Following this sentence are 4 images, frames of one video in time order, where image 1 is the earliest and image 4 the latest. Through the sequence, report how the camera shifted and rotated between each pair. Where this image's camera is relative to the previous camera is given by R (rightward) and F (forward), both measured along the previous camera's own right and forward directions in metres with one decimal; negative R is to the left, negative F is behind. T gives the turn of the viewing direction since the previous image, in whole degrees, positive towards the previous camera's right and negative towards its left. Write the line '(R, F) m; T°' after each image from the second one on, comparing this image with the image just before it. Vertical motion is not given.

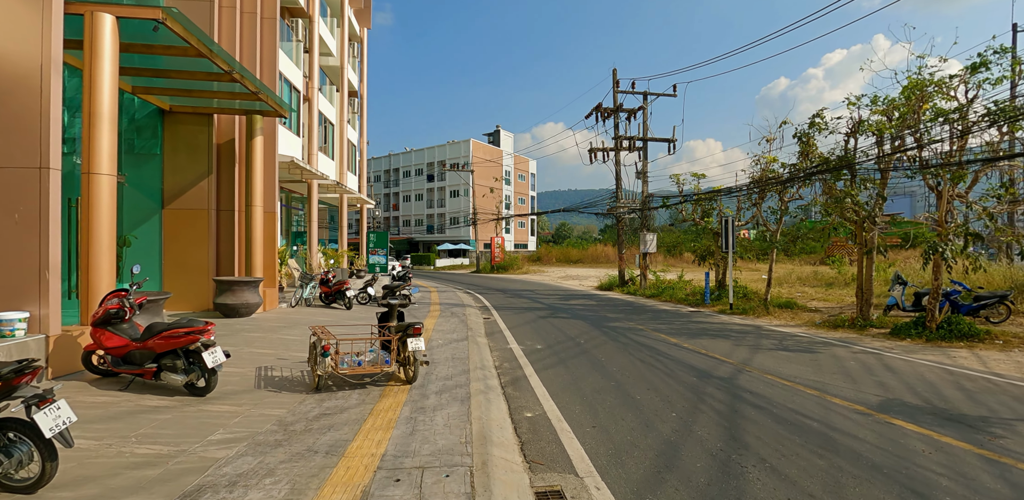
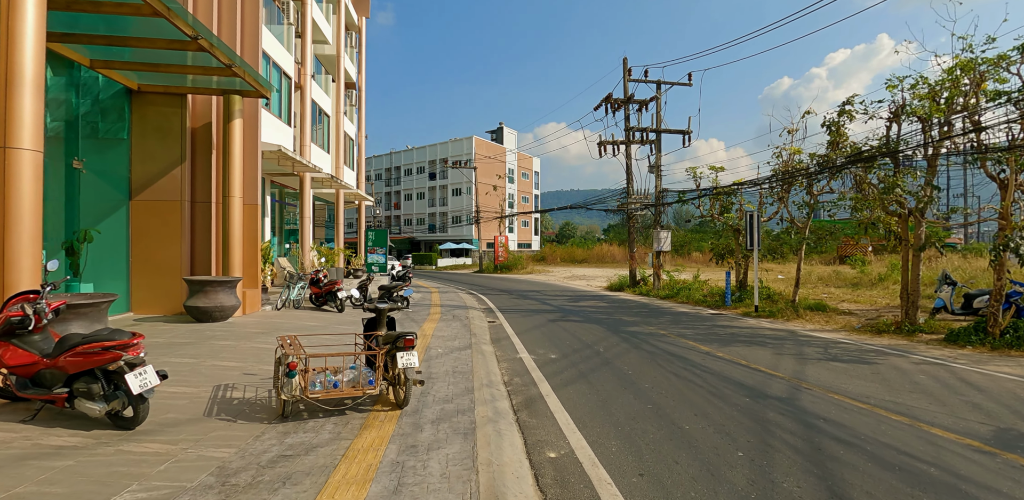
(-0.1, +1.3) m; 0°
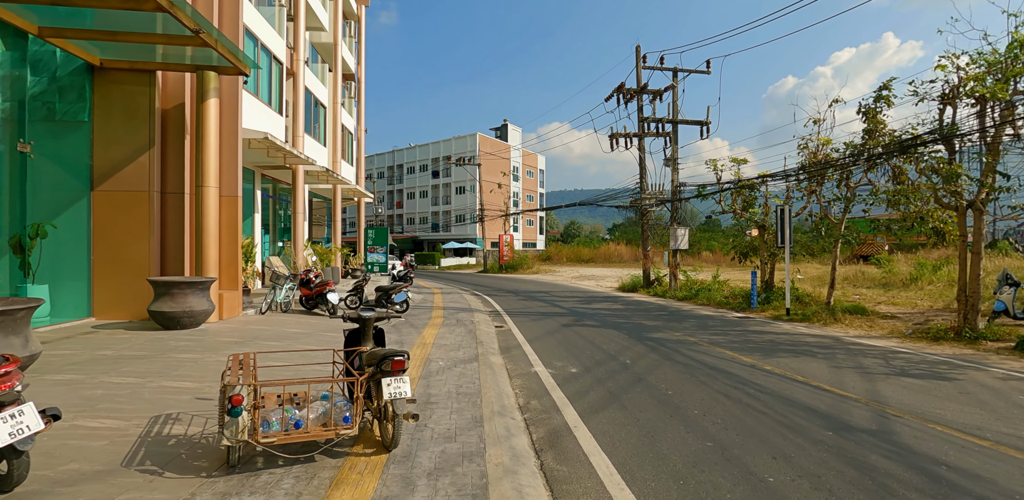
(-0.1, +1.3) m; 0°
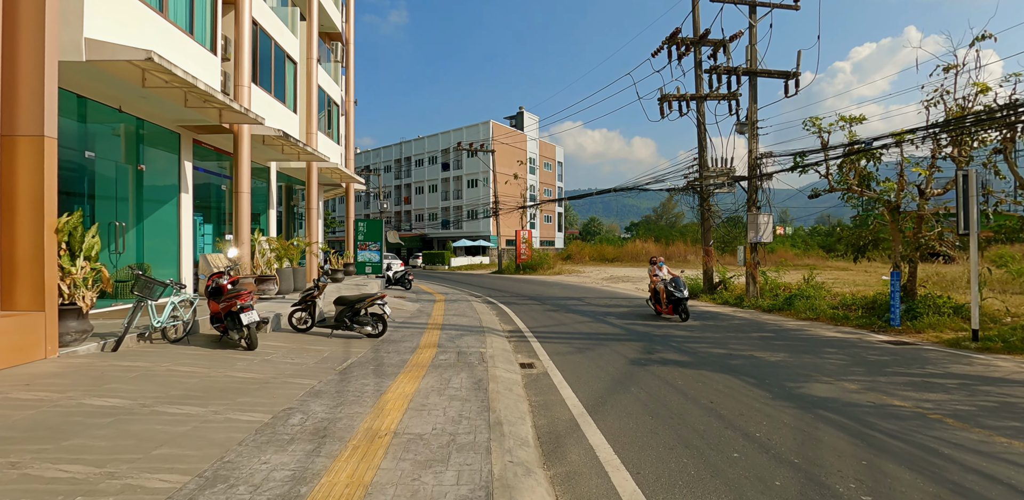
(-0.3, +4.9) m; -1°
